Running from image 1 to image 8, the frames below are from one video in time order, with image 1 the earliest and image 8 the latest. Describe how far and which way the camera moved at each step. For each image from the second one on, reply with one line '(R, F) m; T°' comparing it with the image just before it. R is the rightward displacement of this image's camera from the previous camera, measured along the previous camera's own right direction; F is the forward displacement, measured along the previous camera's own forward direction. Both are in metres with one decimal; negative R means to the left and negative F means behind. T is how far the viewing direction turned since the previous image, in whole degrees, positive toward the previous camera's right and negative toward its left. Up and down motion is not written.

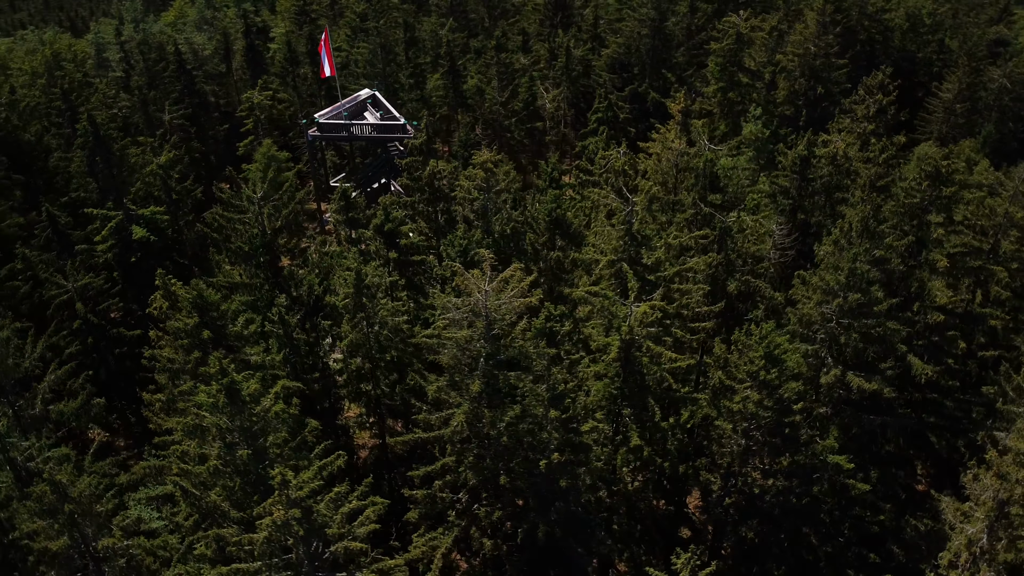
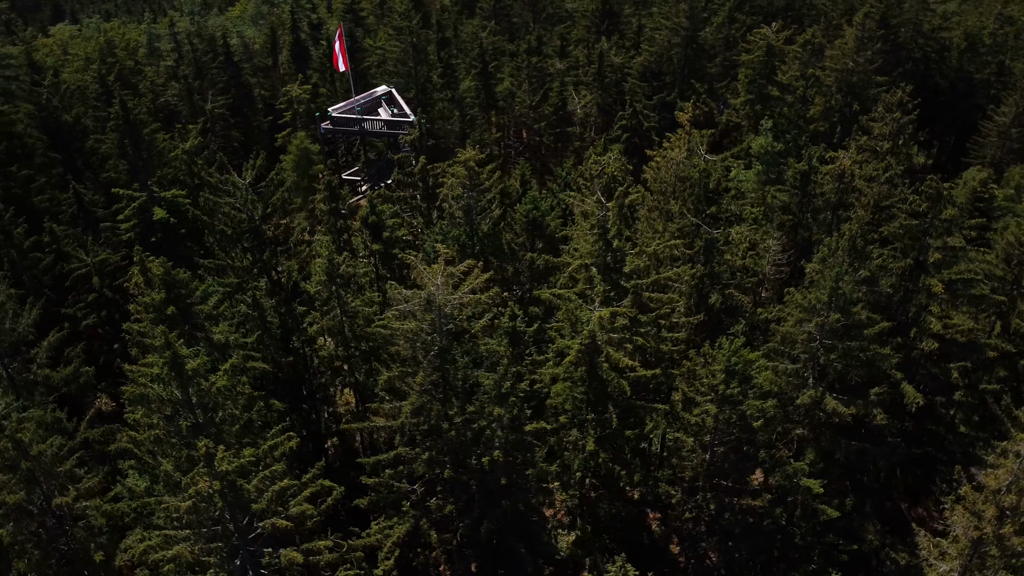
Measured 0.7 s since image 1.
(+2.6, 0.0) m; -5°
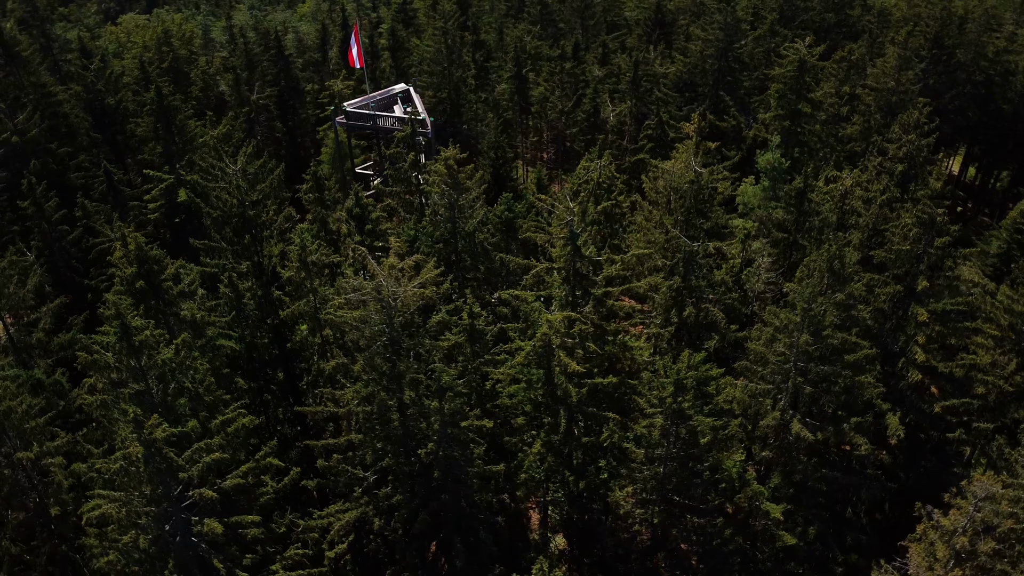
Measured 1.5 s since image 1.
(+3.0, 0.0) m; -5°
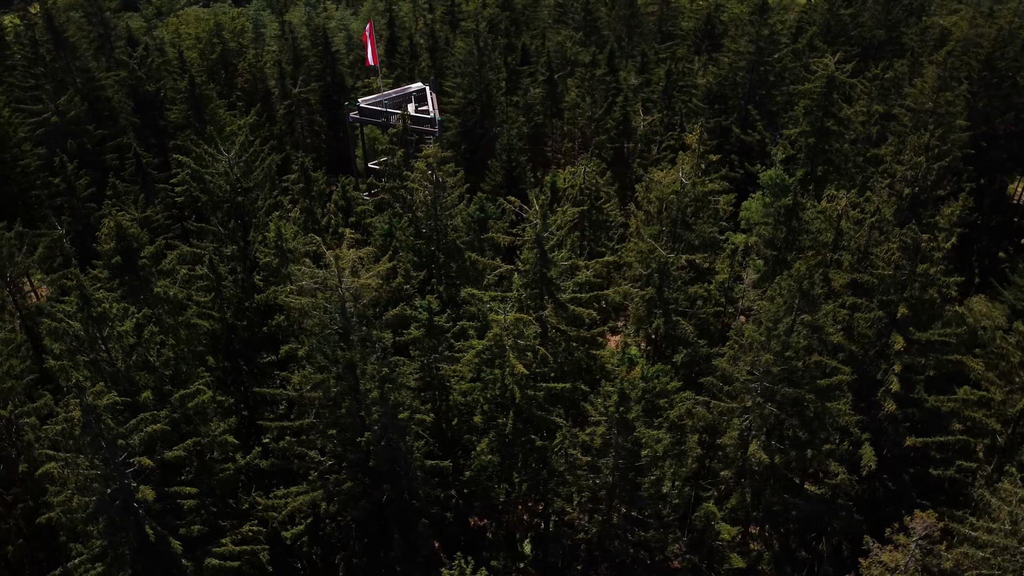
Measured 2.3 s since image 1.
(+3.0, 0.0) m; -5°
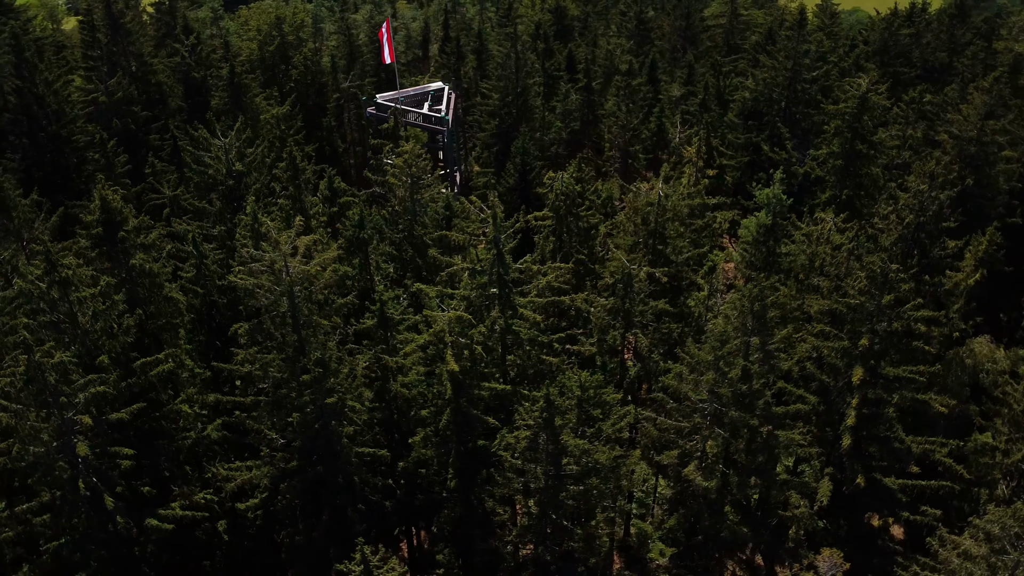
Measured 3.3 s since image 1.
(+3.7, 0.0) m; -7°
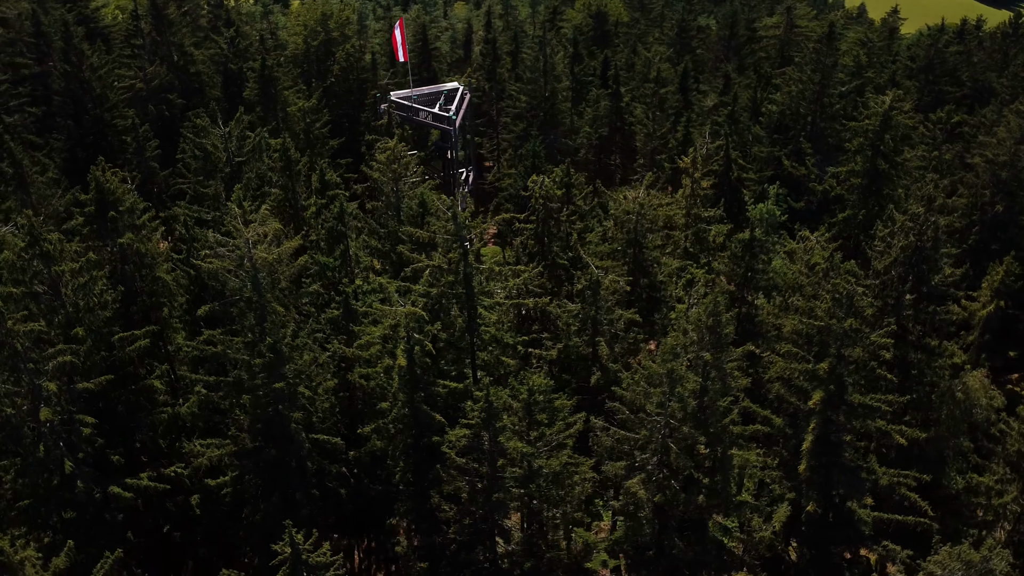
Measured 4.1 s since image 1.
(+3.0, 0.0) m; -5°
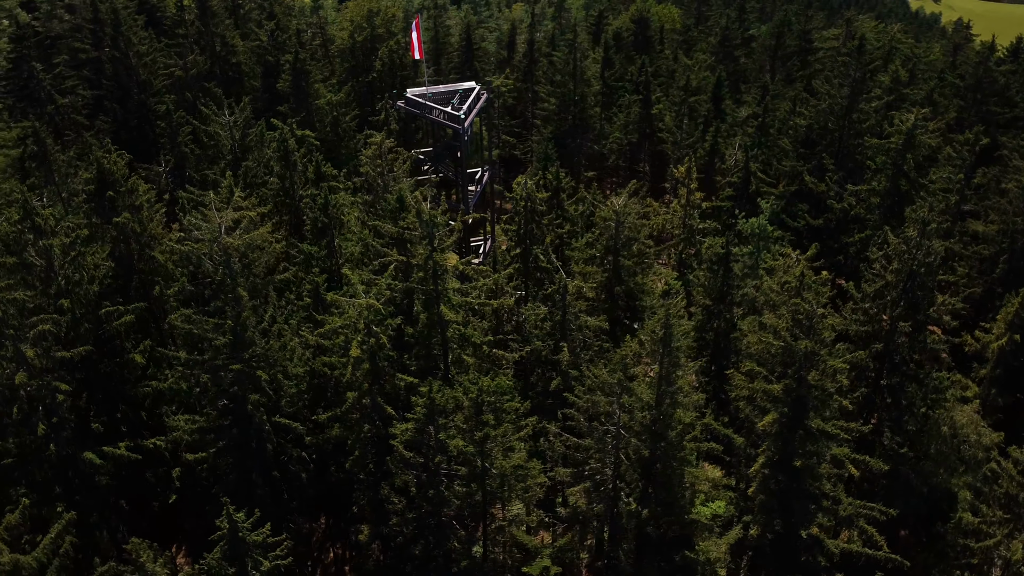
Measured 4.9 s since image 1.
(+2.9, +0.1) m; -5°
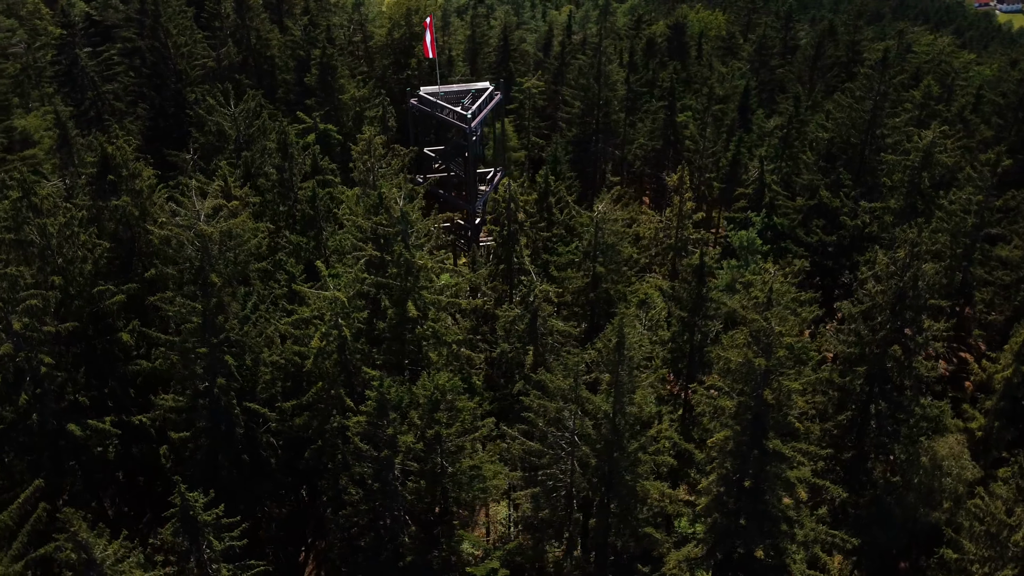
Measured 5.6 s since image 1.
(+2.6, +0.1) m; -5°
